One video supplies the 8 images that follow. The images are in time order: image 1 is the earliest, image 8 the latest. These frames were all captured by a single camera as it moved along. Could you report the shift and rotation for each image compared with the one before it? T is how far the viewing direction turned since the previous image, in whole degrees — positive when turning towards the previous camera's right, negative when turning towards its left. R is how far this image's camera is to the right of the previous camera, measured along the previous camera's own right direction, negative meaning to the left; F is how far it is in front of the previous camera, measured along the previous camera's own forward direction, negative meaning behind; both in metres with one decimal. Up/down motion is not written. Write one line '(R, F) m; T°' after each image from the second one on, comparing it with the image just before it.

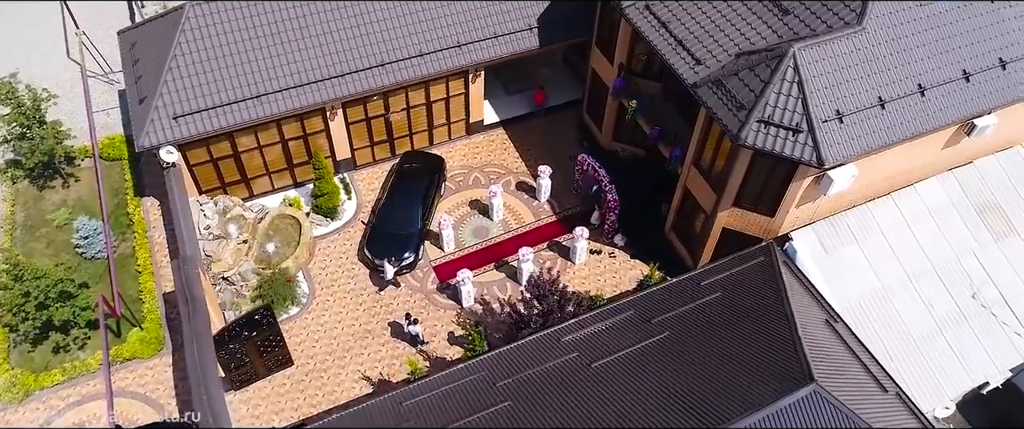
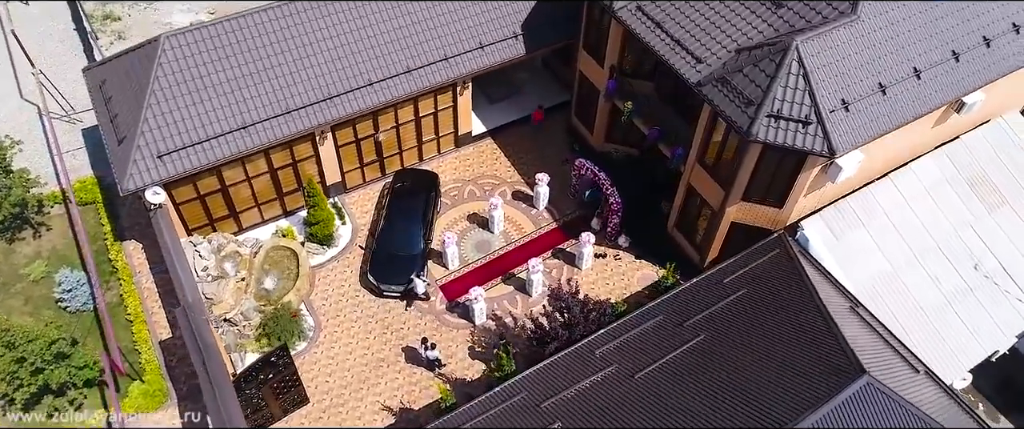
(-2.0, +0.5) m; +4°
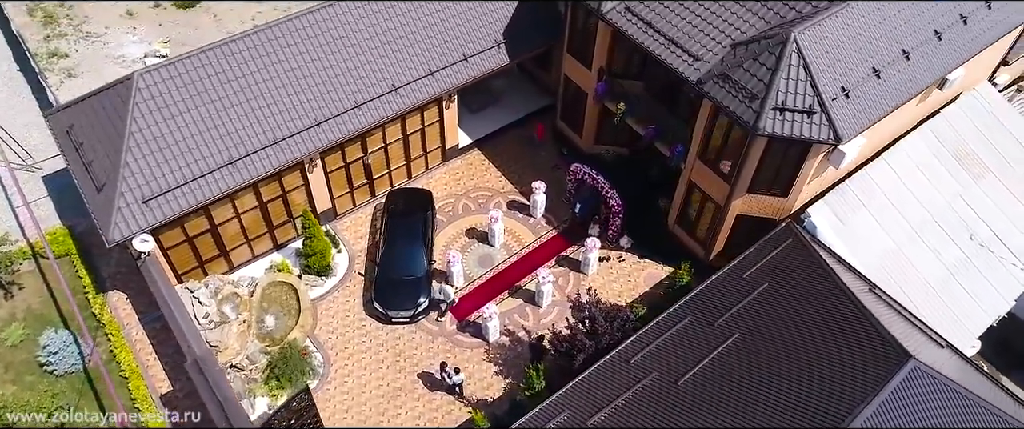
(-2.0, +0.5) m; +4°
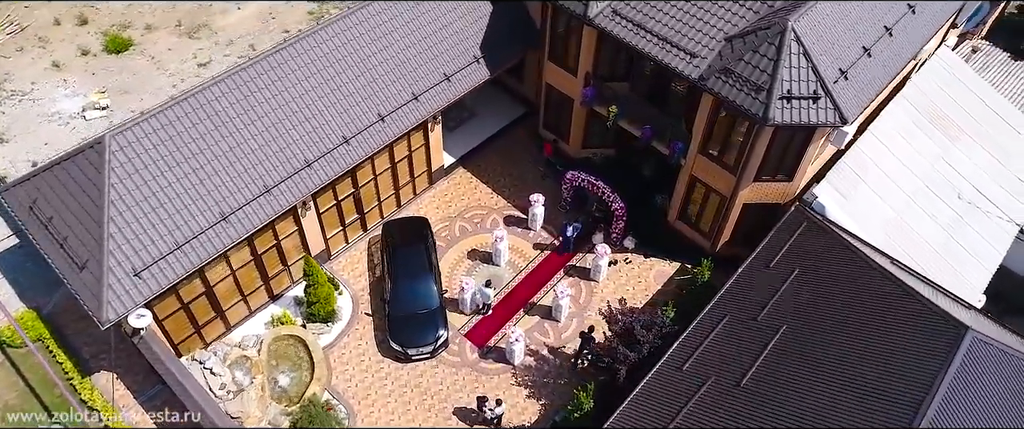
(-2.8, +0.8) m; +6°
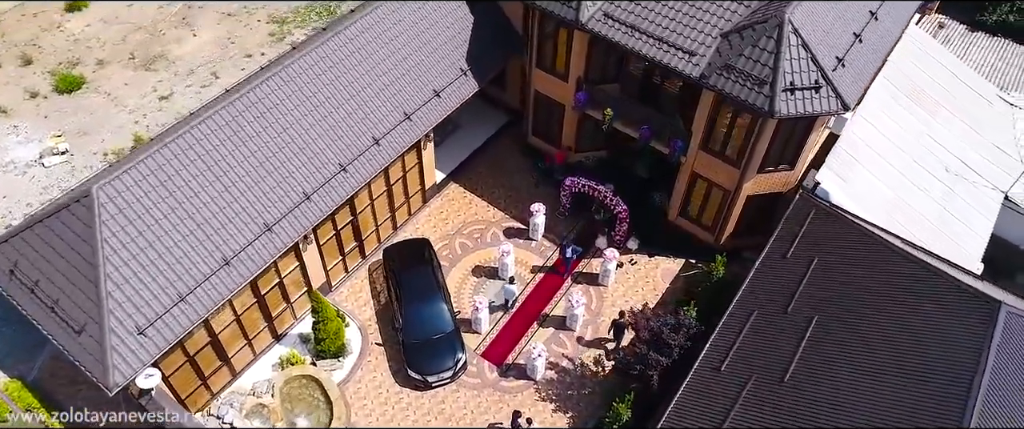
(-2.1, +0.5) m; +4°
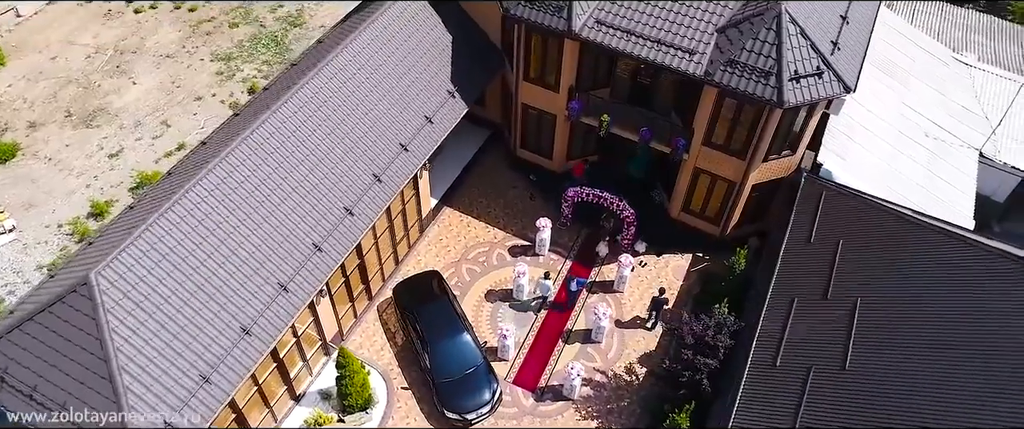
(-3.0, +0.9) m; +6°
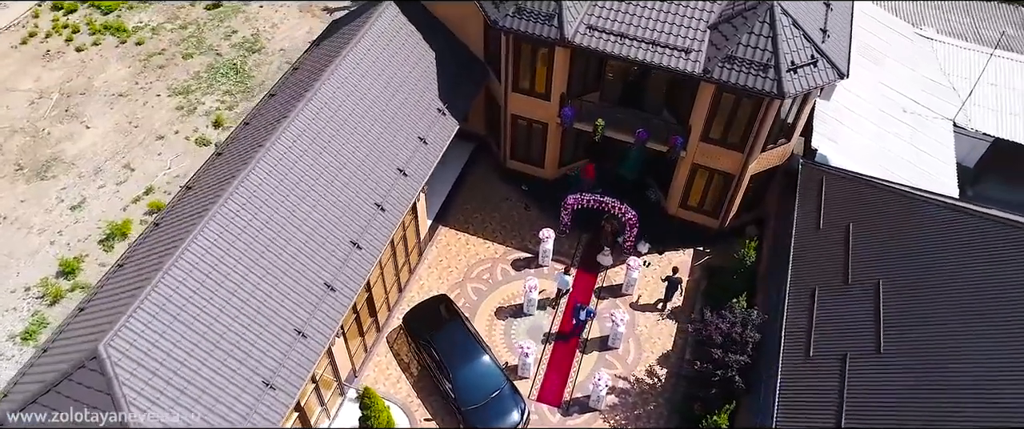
(-2.1, +0.6) m; +4°
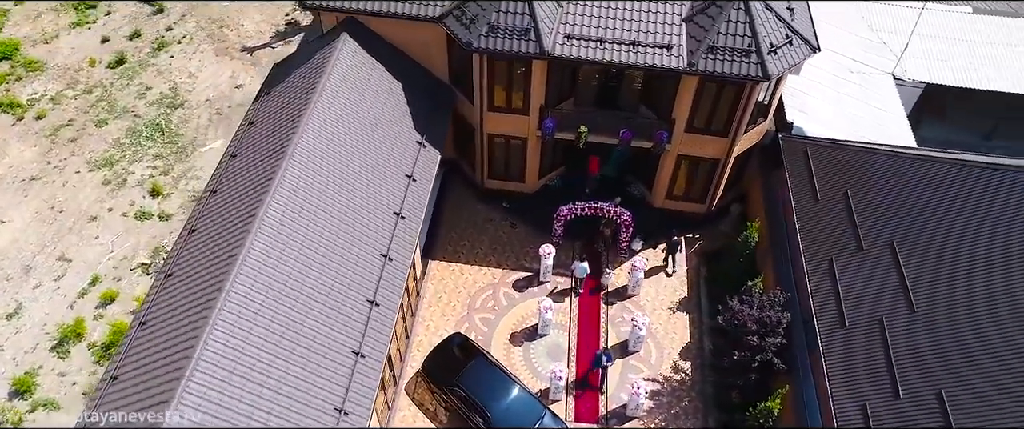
(-3.3, +1.1) m; +8°
